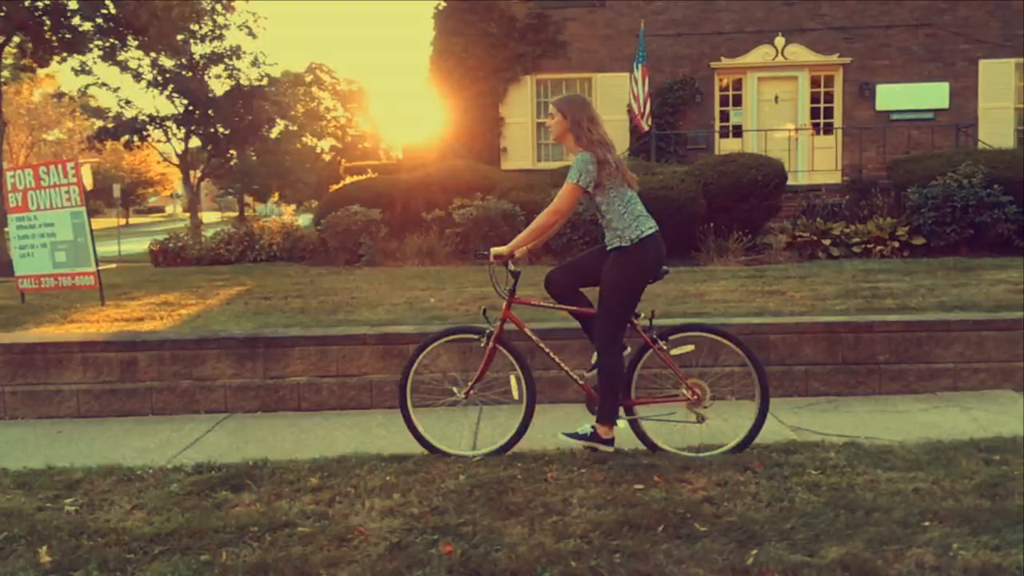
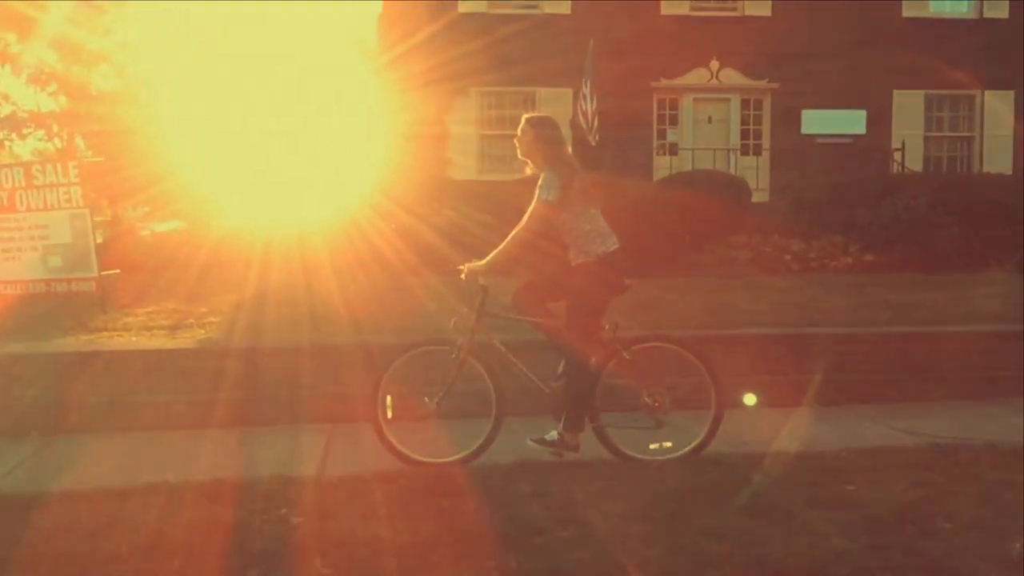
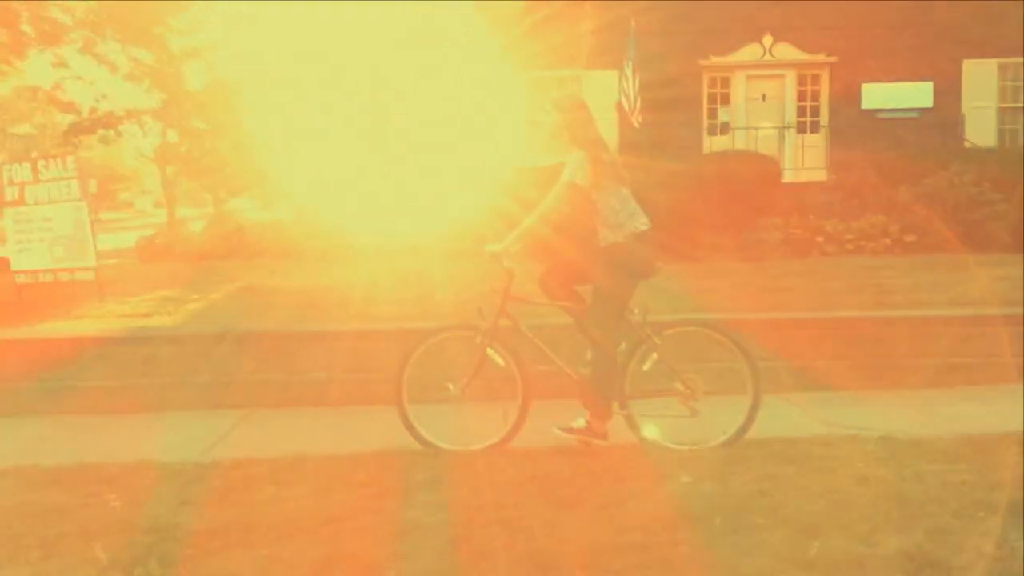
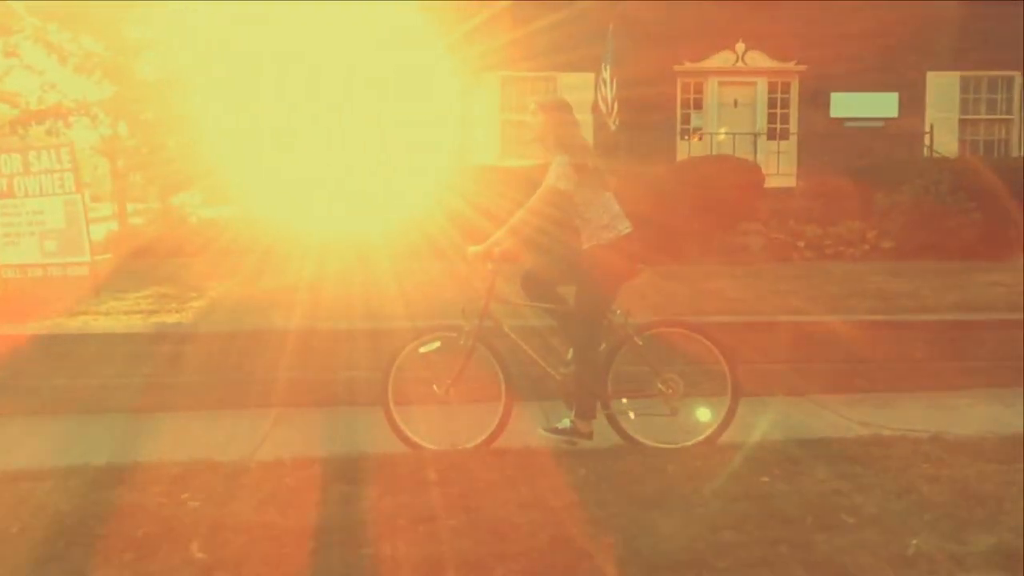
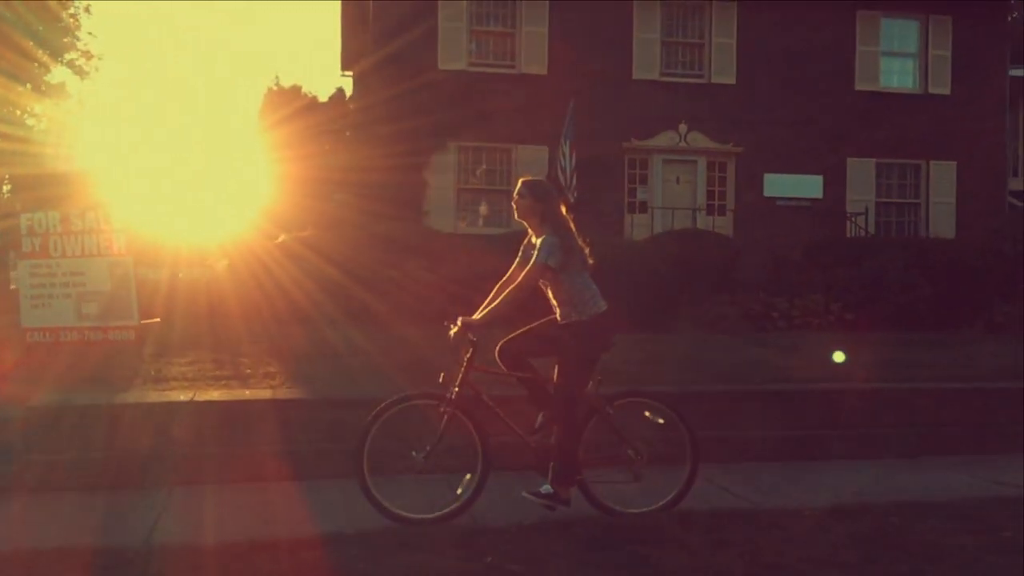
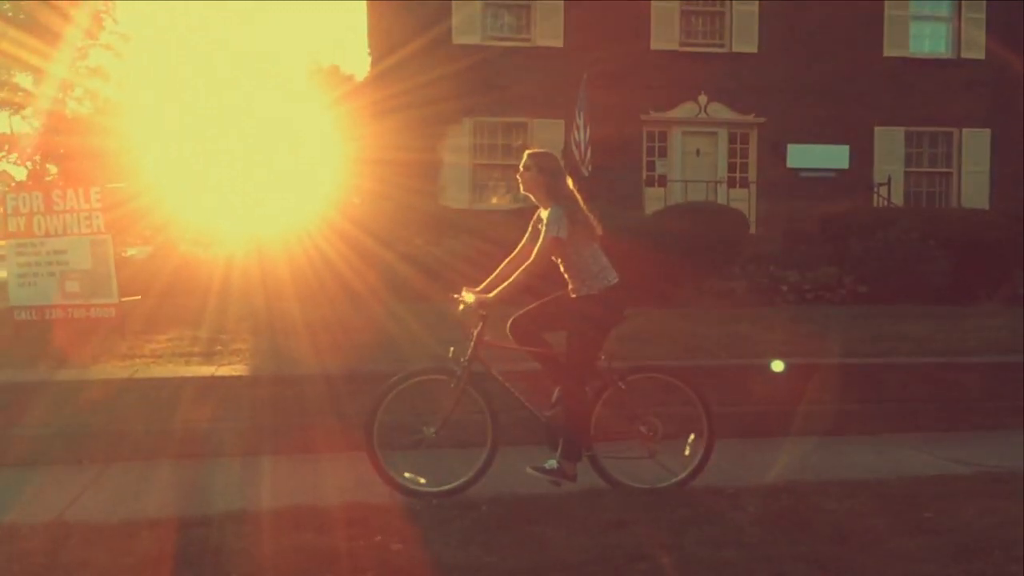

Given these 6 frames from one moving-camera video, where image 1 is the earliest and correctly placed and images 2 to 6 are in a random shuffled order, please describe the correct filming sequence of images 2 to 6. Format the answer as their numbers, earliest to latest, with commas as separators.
3, 4, 2, 6, 5
